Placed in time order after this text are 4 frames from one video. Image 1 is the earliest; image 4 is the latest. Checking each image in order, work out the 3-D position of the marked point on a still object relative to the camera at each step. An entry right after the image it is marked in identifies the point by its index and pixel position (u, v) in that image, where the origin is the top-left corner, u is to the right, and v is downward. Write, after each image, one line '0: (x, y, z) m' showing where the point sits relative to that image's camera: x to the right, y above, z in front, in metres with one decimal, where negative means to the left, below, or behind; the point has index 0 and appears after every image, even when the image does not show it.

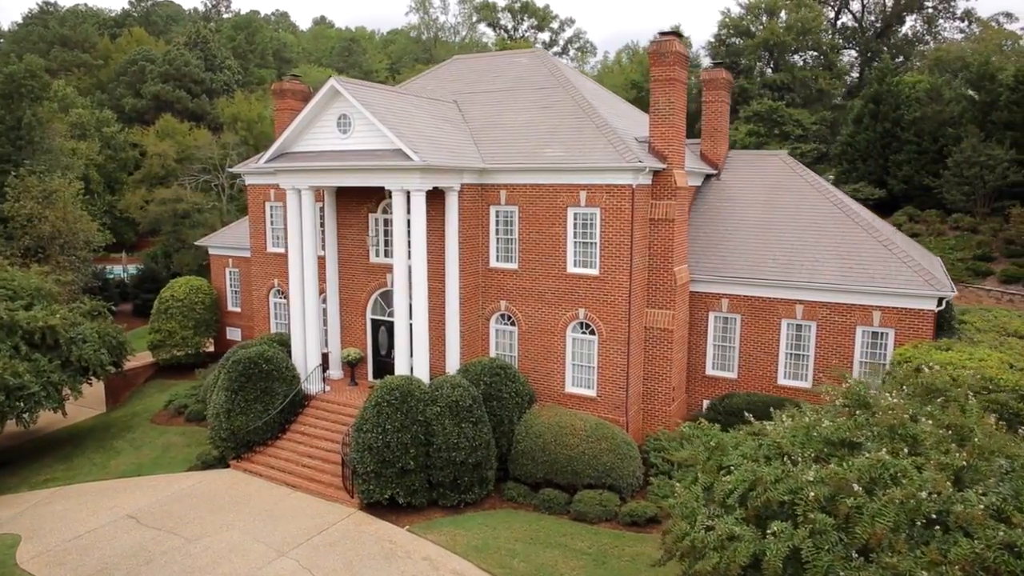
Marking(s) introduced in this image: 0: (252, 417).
0: (-7.1, -3.6, +19.0) m
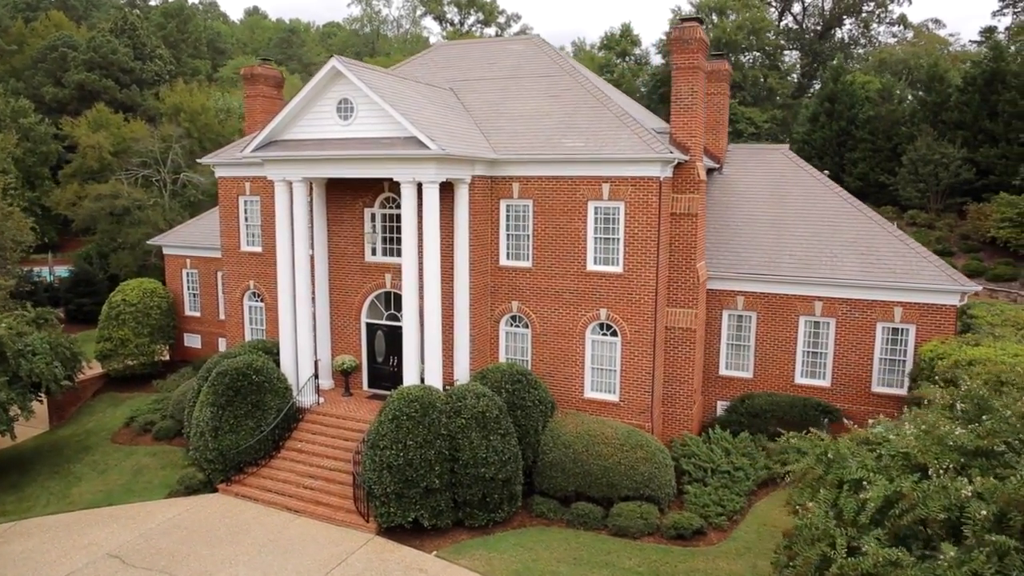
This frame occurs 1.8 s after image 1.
0: (-6.6, -3.7, +17.1) m
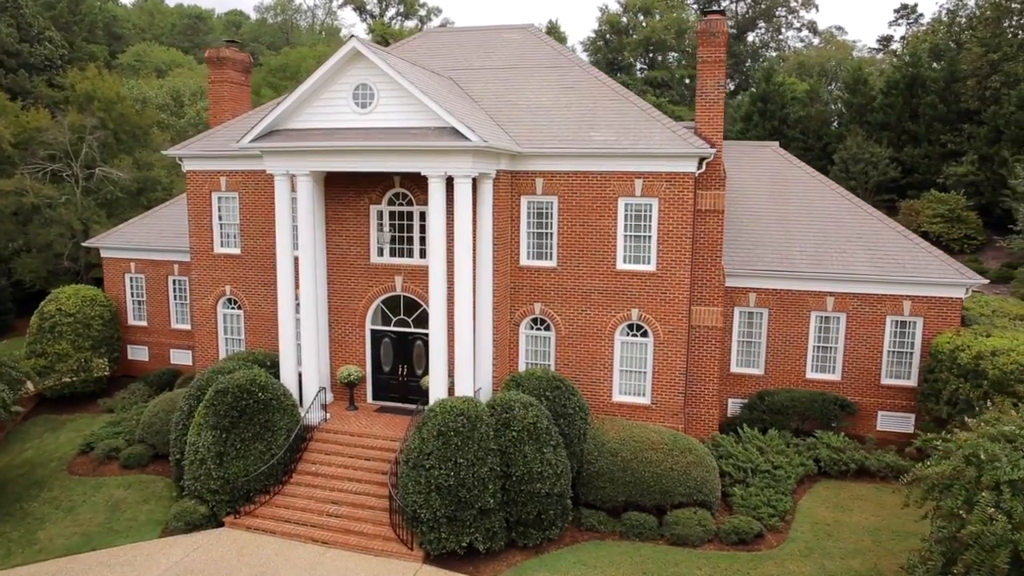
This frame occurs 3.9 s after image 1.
0: (-5.7, -3.8, +15.2) m
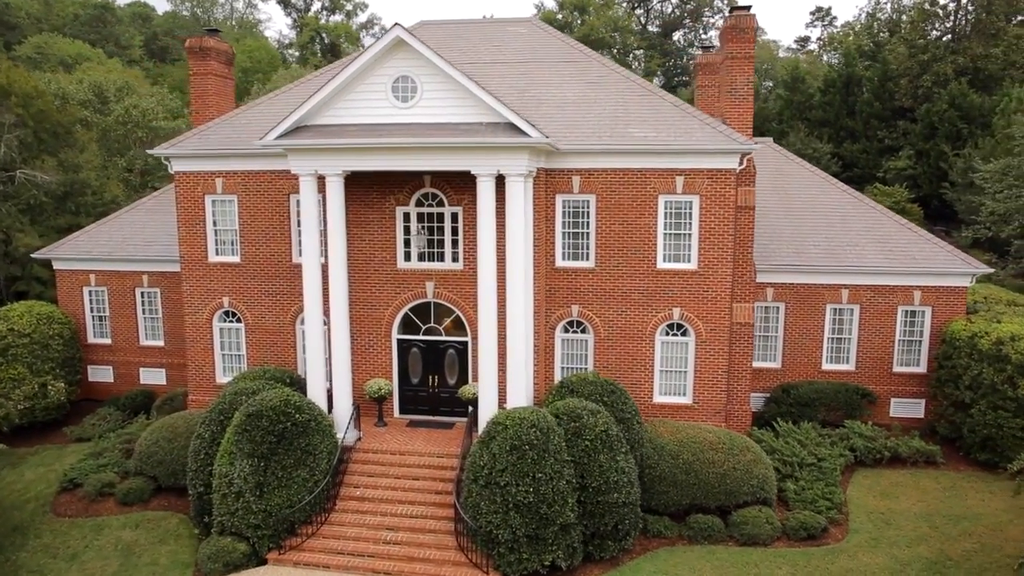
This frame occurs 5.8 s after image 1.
0: (-4.4, -4.0, +13.9) m
